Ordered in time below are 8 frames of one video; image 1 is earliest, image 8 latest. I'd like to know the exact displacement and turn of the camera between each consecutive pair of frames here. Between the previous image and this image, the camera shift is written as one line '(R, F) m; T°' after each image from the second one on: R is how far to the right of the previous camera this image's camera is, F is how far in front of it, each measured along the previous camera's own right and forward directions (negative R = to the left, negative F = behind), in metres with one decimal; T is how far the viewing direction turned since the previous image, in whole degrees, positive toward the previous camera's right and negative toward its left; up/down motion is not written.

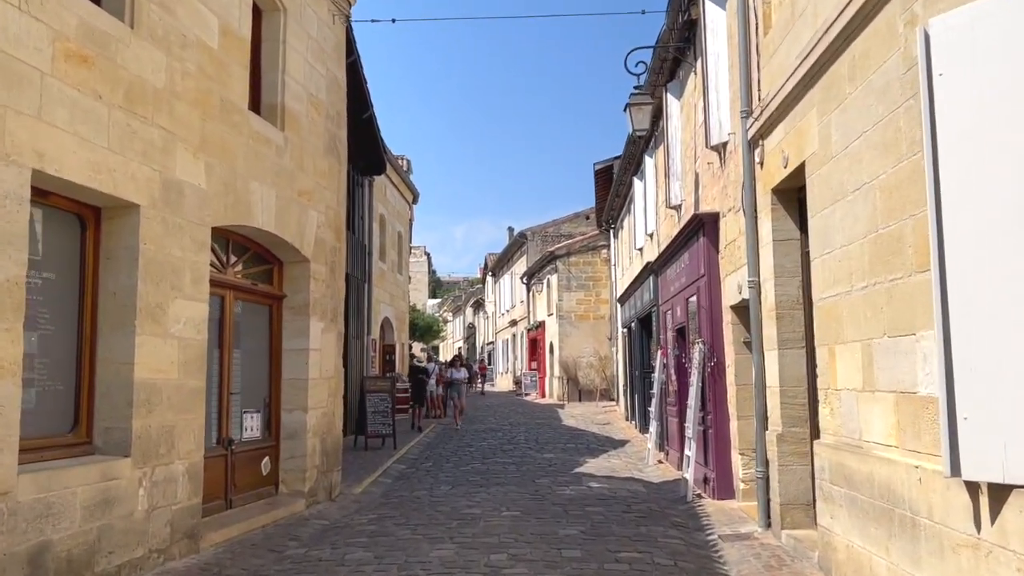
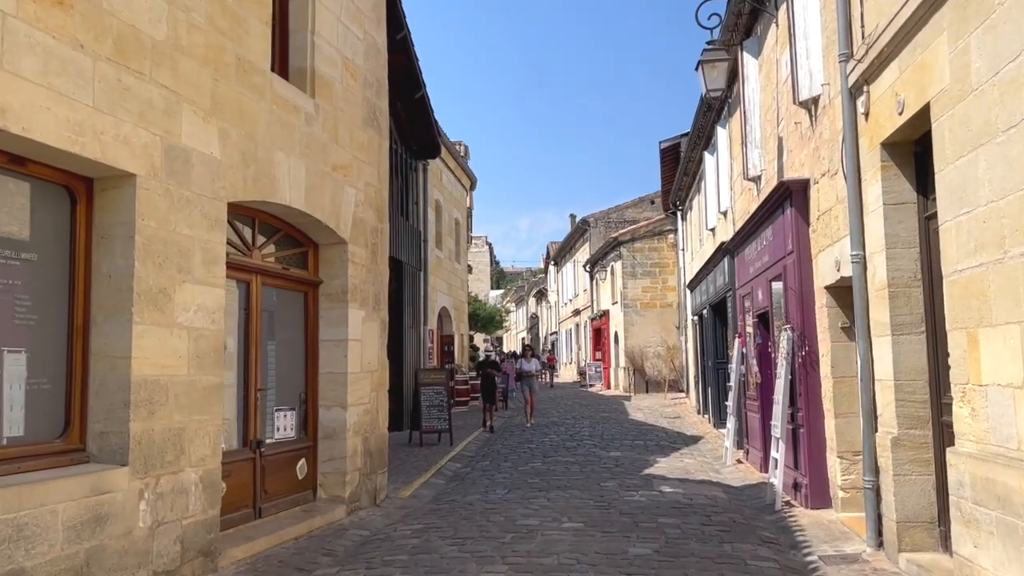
(0.0, +0.9) m; -4°
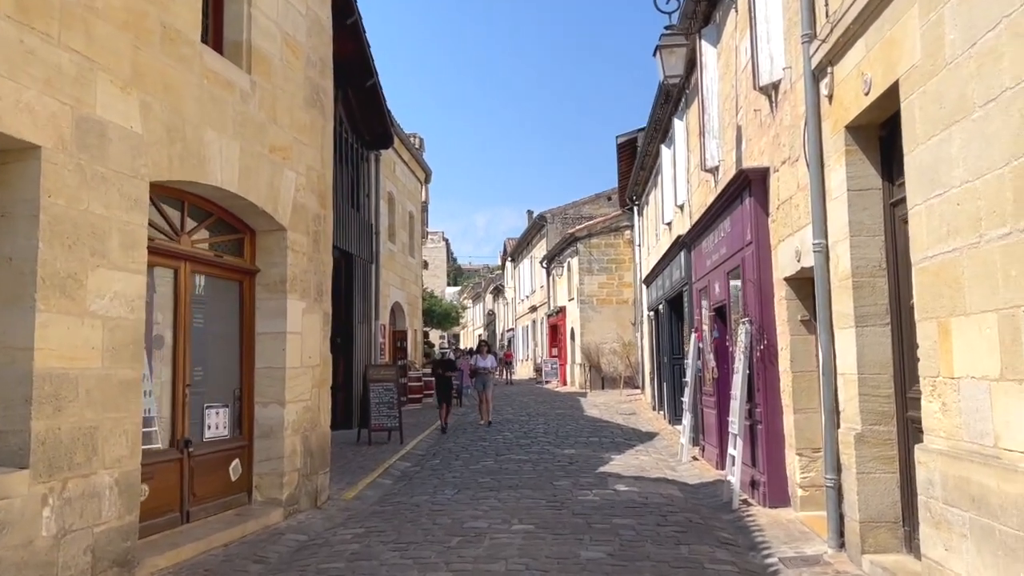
(+0.1, +0.3) m; +3°
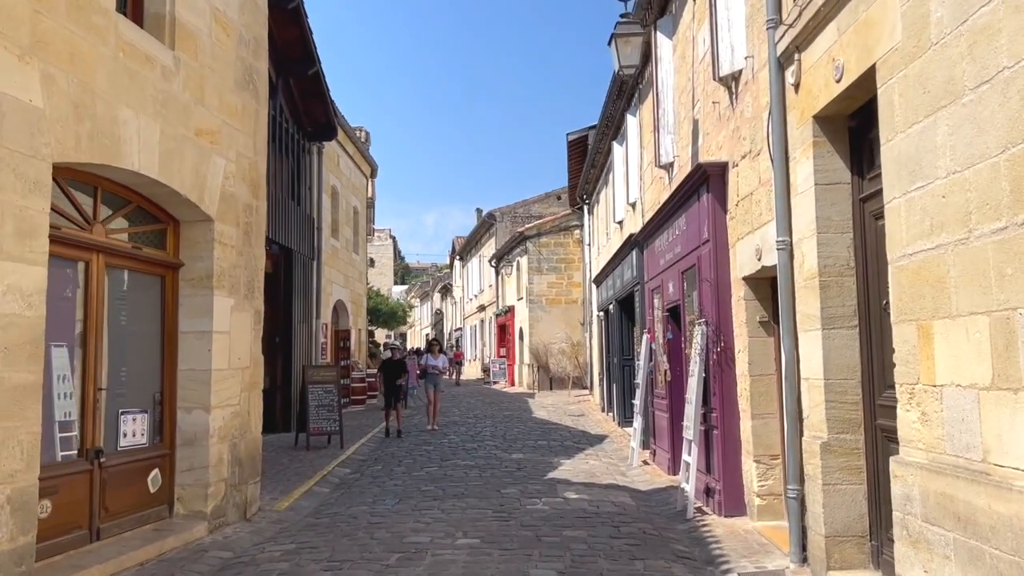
(0.0, +0.4) m; +4°
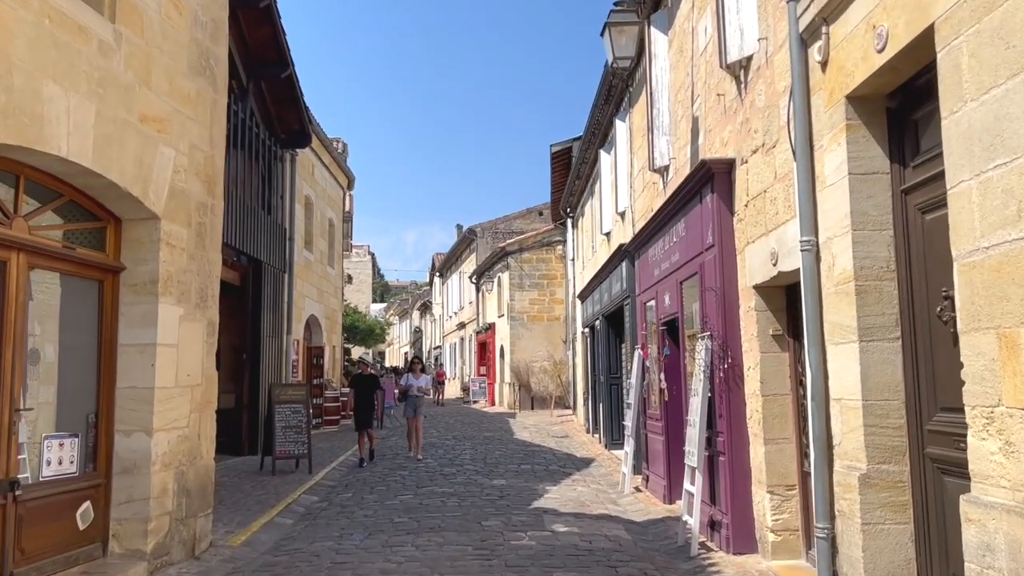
(0.0, +0.7) m; +1°
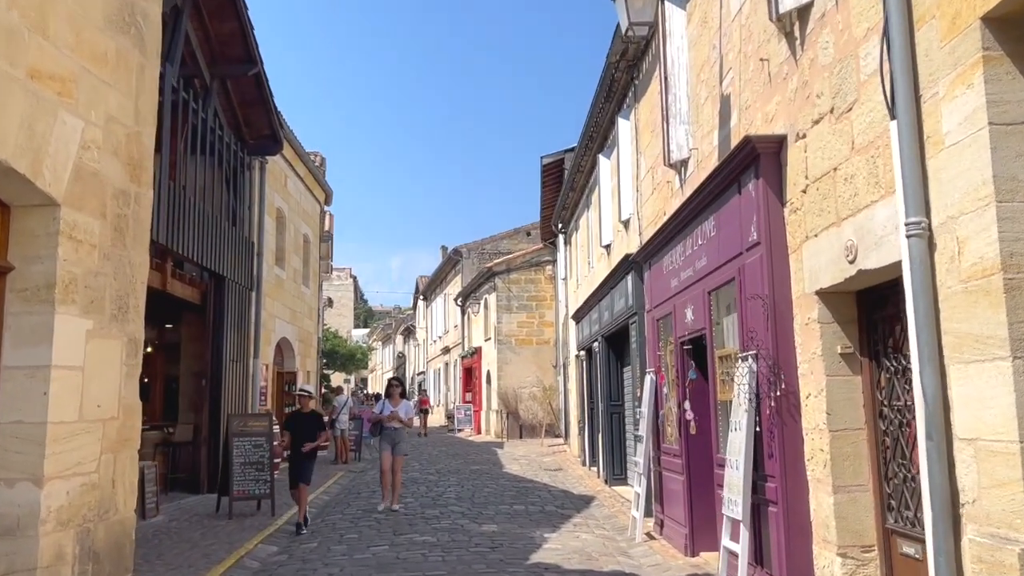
(-0.1, +1.2) m; +1°
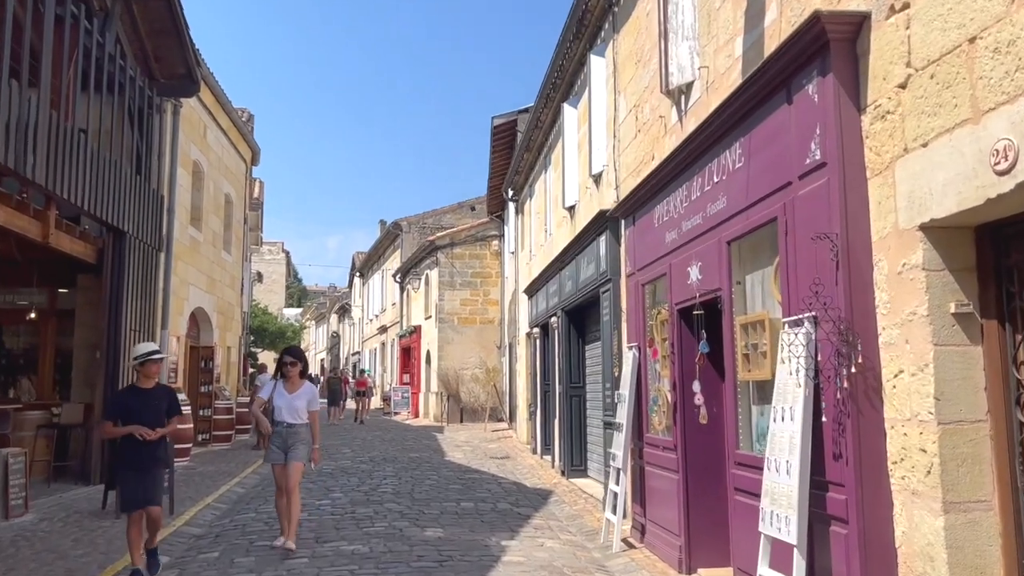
(-0.1, +1.5) m; +4°
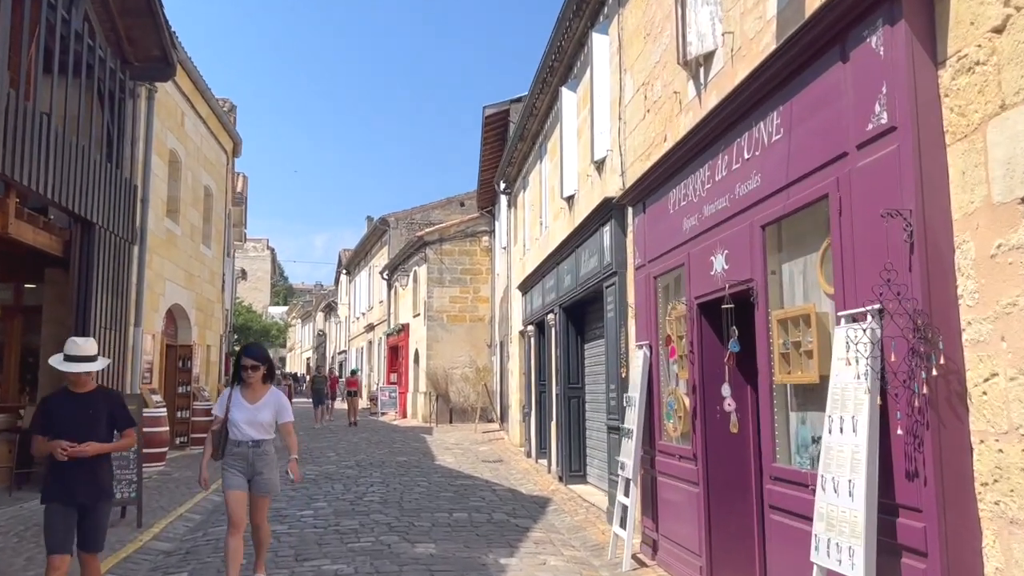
(-0.1, +0.6) m; +1°
